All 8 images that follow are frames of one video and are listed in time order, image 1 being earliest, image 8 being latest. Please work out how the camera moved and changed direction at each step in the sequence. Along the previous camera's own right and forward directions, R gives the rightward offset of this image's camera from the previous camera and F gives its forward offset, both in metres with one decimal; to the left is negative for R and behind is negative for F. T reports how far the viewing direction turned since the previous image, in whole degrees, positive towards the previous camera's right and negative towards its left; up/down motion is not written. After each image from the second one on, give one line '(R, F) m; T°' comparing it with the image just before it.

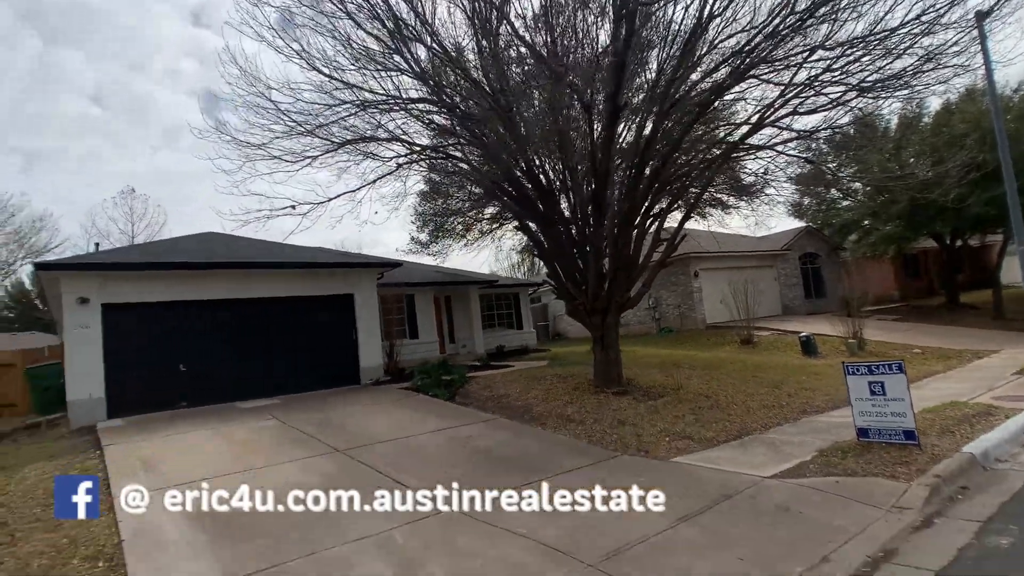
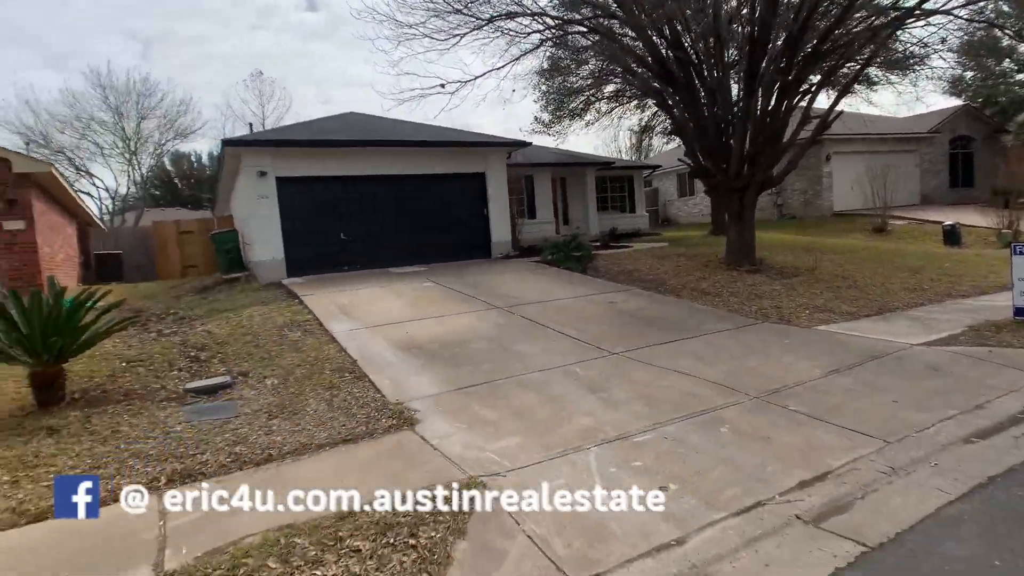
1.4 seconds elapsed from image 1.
(-0.7, -0.8) m; -9°
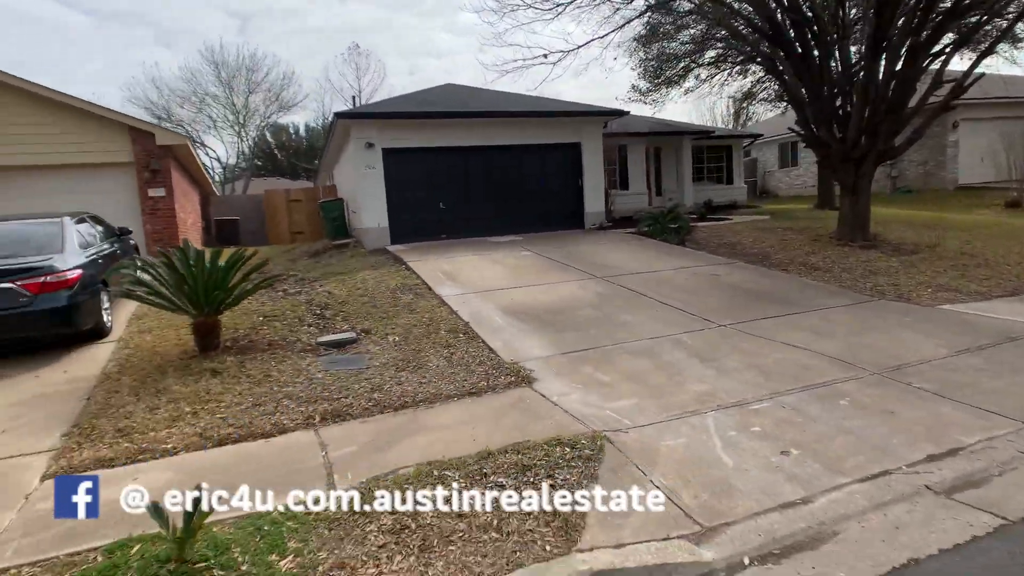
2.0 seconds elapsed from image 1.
(-0.3, -0.3) m; -8°
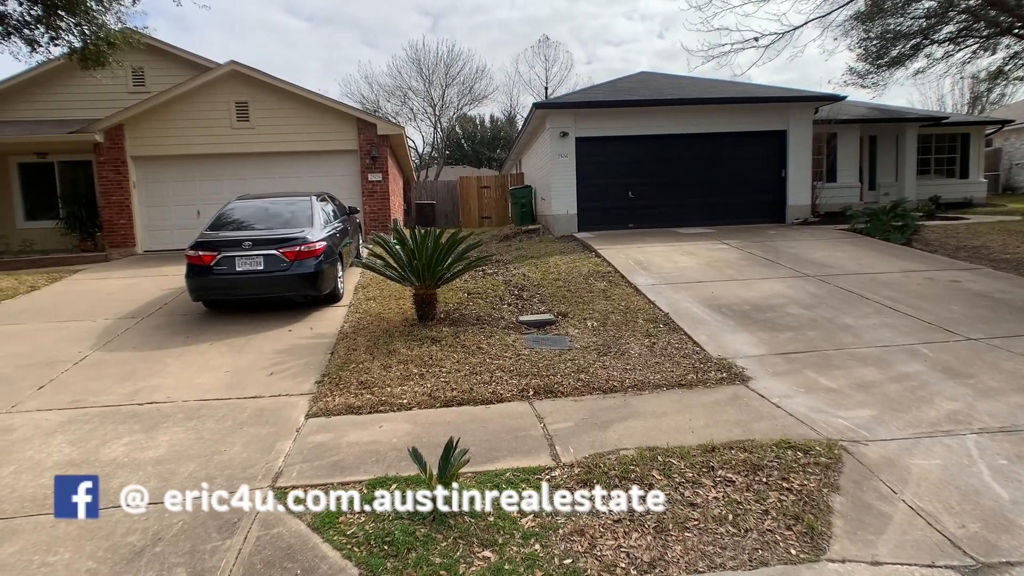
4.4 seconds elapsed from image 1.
(-0.4, -0.1) m; -16°
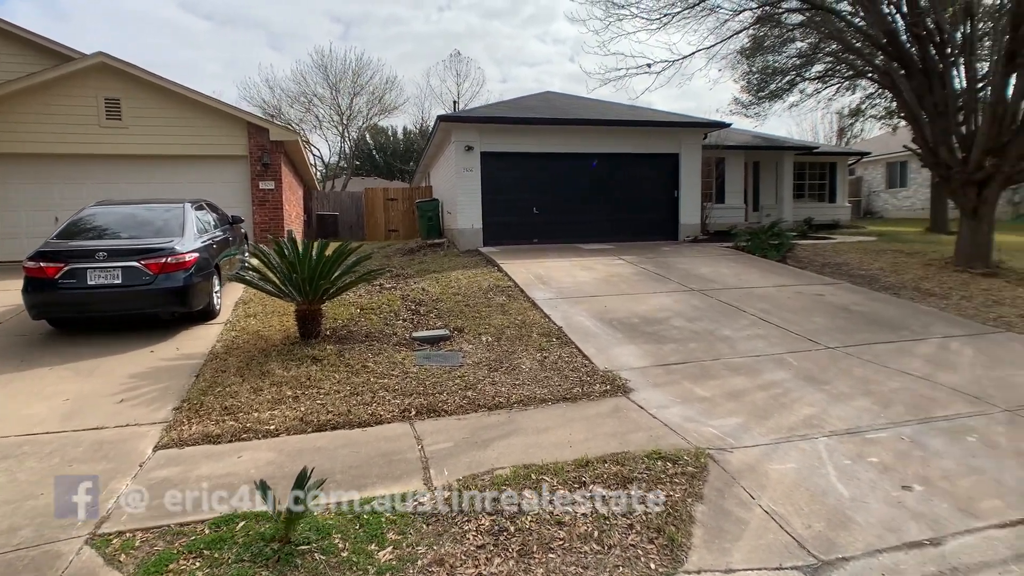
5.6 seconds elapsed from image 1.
(+0.2, +0.1) m; +9°
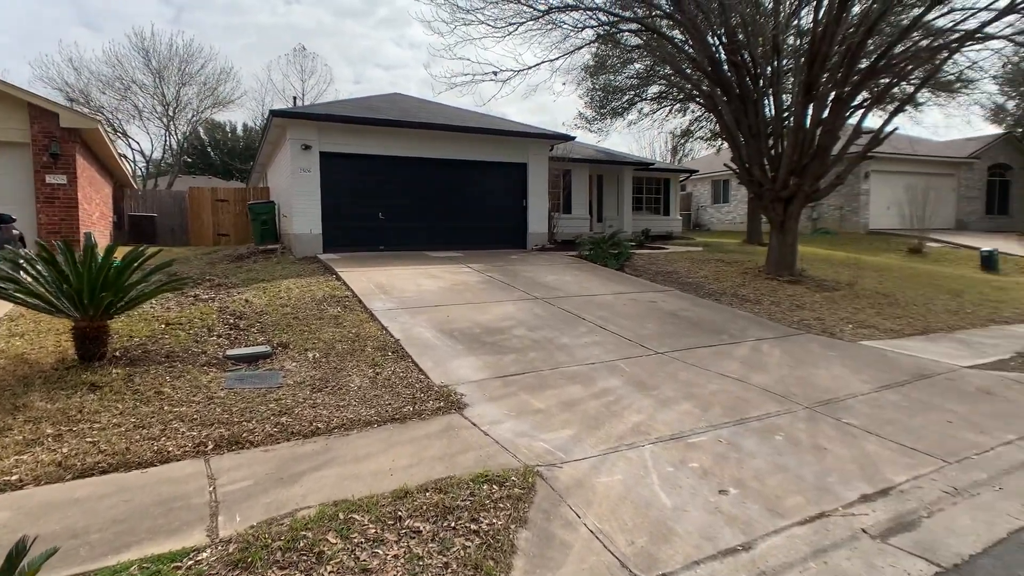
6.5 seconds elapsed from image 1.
(+0.3, +0.3) m; +14°
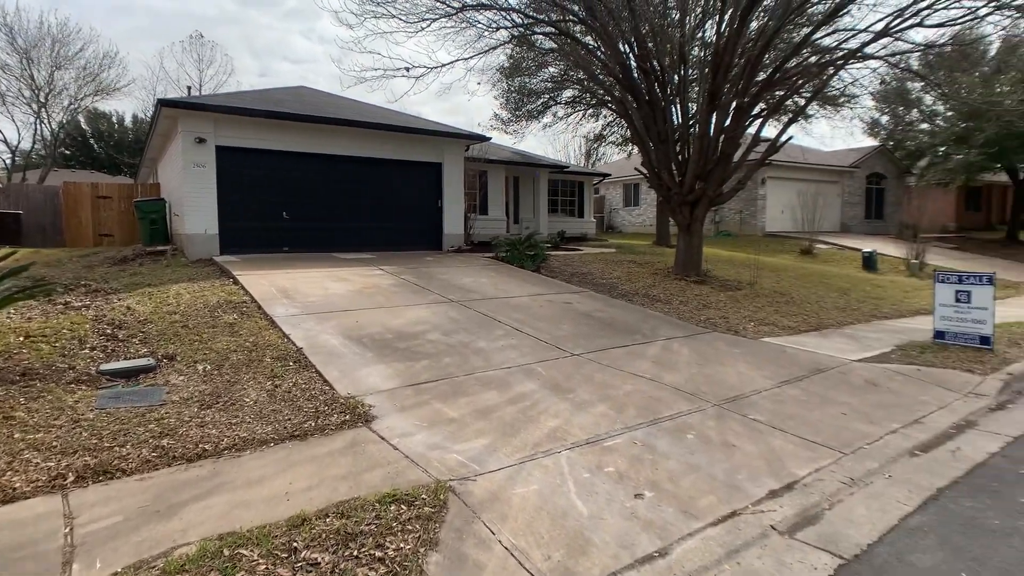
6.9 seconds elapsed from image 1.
(+0.1, +0.2) m; +8°
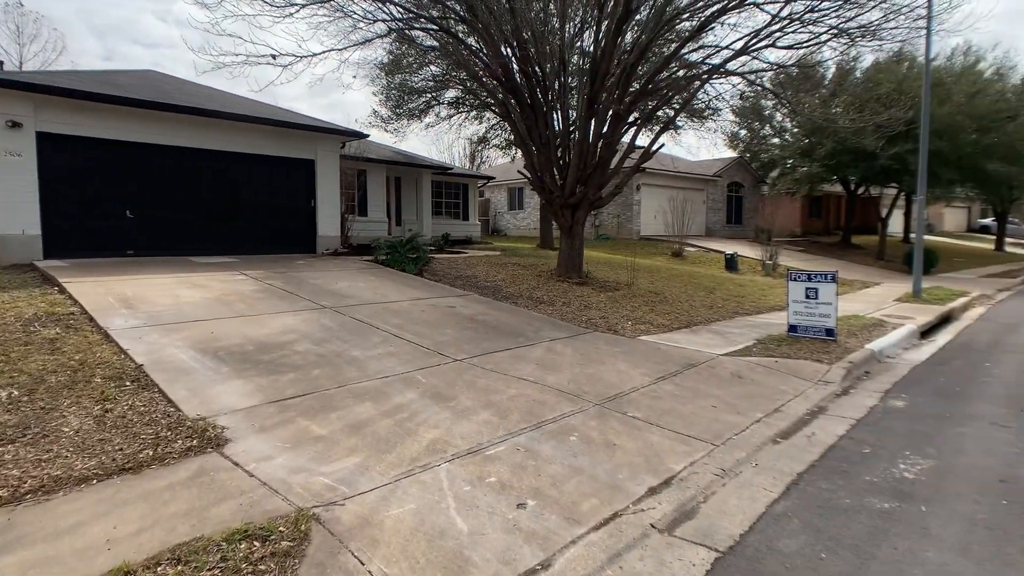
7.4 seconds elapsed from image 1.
(+0.1, +0.2) m; +11°
